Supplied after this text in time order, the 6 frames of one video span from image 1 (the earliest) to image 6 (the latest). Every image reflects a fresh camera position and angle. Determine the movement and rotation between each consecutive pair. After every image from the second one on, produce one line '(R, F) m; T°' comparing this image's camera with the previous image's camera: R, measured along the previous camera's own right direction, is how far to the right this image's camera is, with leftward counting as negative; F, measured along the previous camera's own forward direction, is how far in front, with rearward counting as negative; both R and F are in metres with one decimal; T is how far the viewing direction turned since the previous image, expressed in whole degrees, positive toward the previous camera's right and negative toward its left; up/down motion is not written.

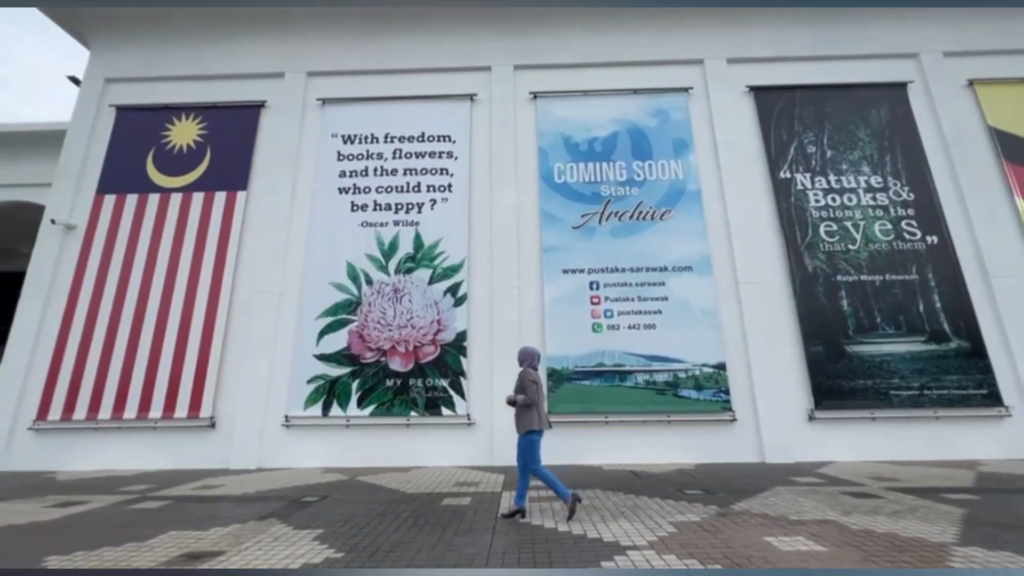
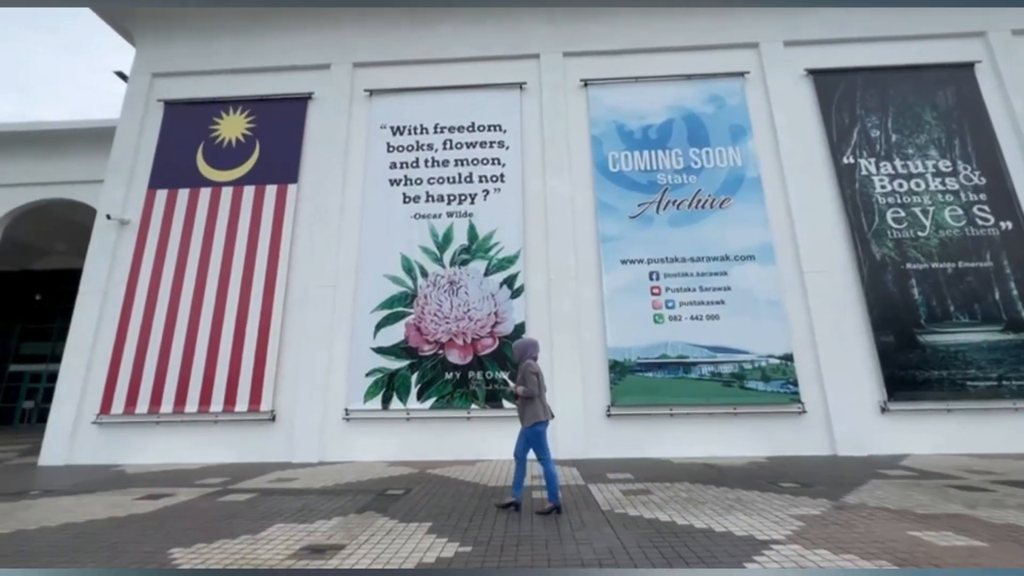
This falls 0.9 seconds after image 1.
(-0.8, +0.1) m; -1°
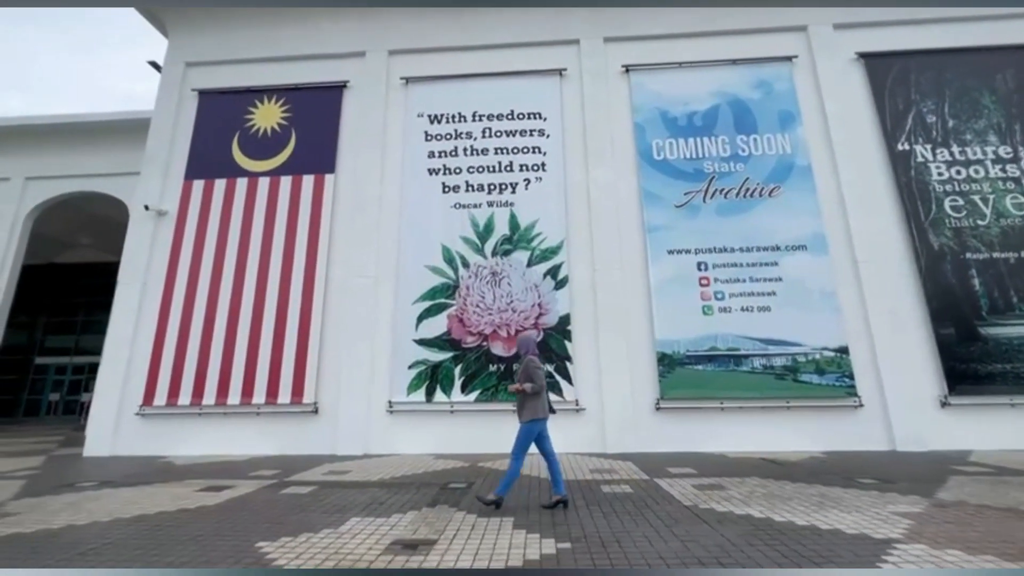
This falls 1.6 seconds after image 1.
(-0.6, +0.1) m; -1°
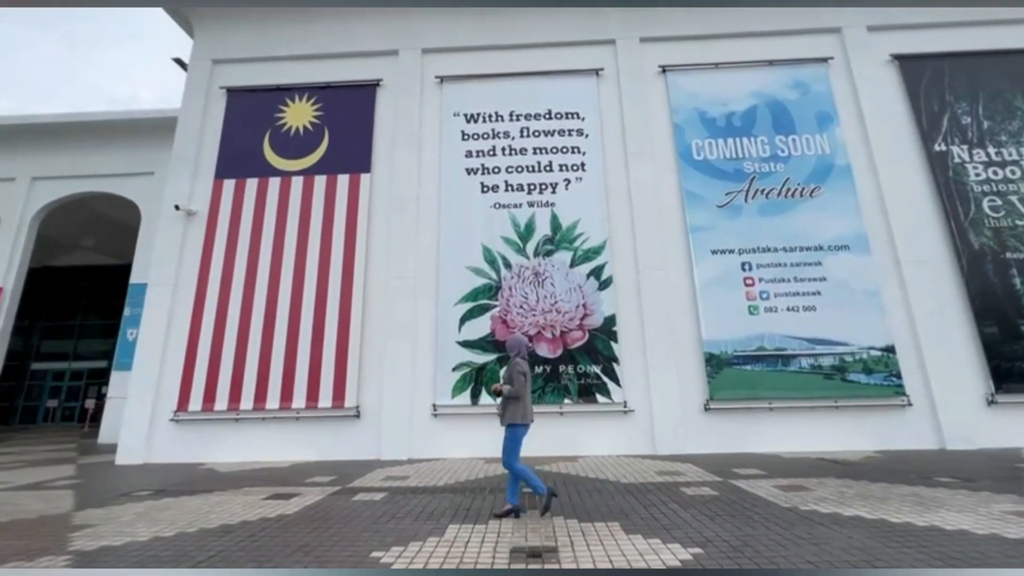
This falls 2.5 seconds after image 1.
(-0.9, +0.1) m; +1°
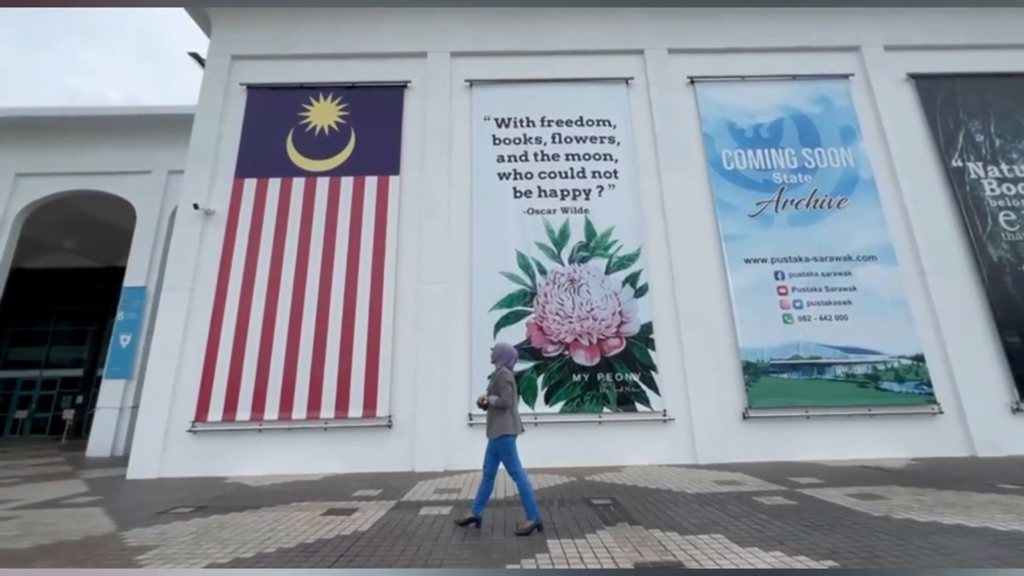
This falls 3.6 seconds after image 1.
(-1.0, +0.2) m; +3°
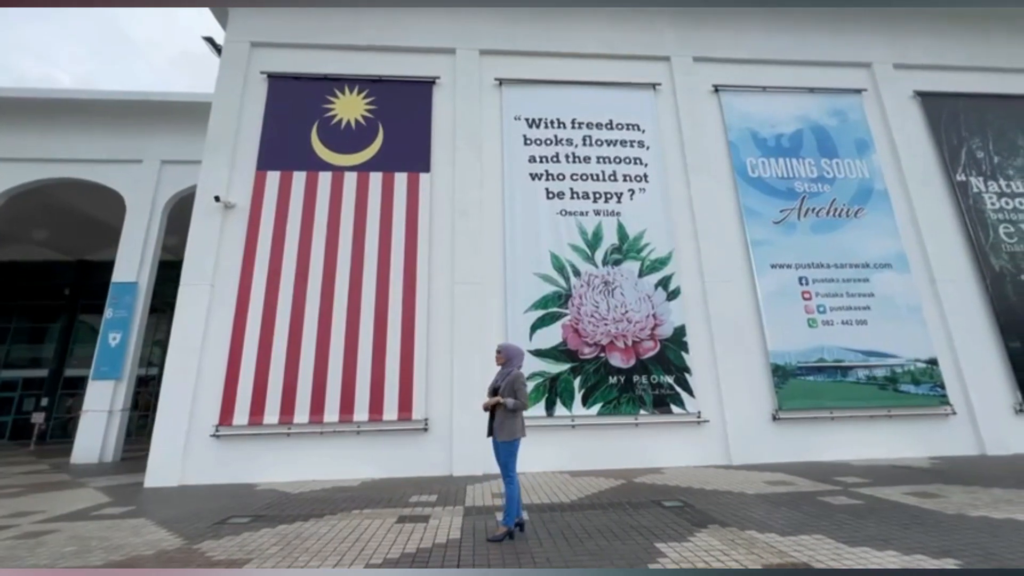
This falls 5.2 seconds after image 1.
(-1.1, +0.1) m; +4°
